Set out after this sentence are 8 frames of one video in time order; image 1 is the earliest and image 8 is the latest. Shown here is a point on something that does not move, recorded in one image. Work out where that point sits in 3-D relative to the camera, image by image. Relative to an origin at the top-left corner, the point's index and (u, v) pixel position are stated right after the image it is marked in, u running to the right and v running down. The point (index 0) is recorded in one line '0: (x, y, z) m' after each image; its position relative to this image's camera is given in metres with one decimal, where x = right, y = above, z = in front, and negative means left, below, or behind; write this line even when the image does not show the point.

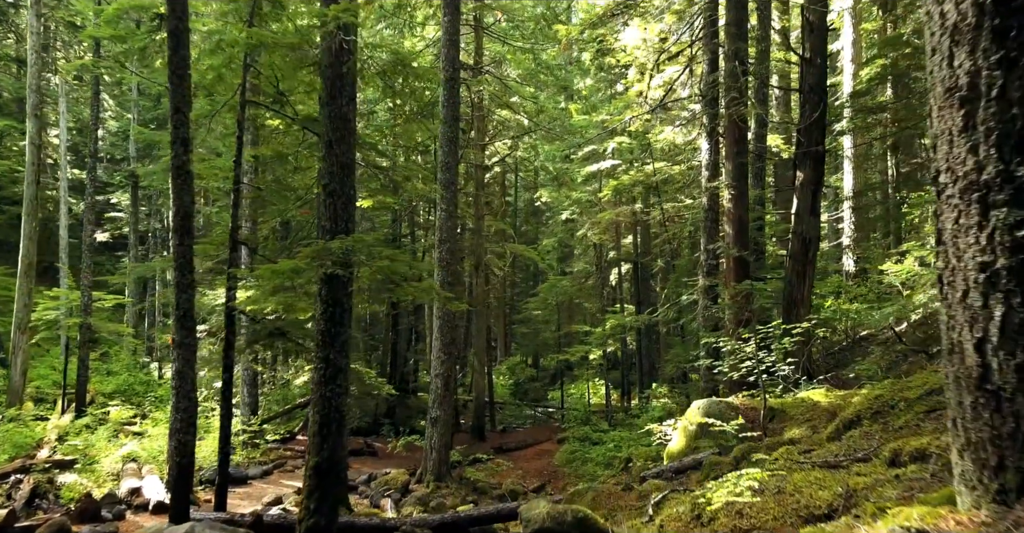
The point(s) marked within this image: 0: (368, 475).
0: (-3.1, -4.4, +17.8) m
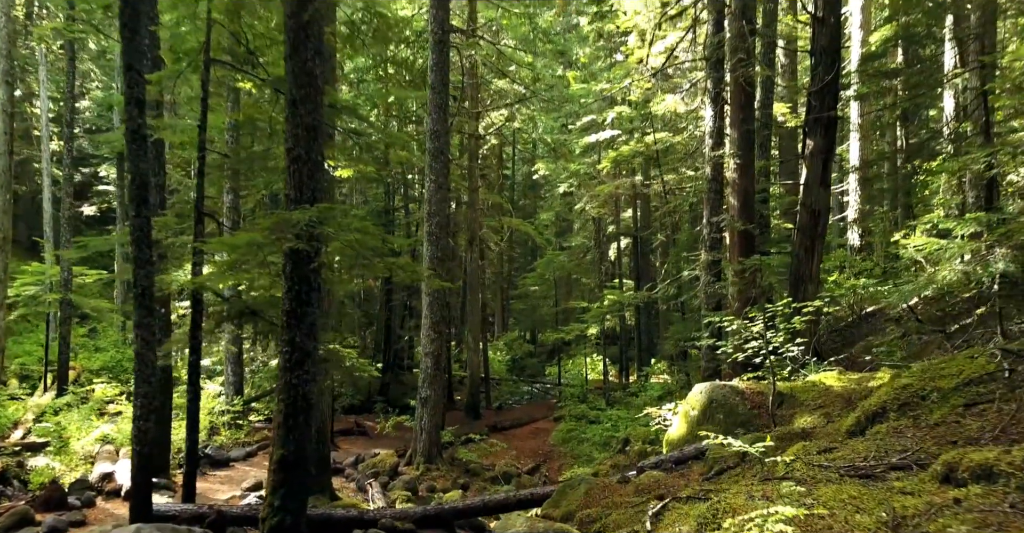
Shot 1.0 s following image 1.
0: (-3.2, -3.9, +17.2) m
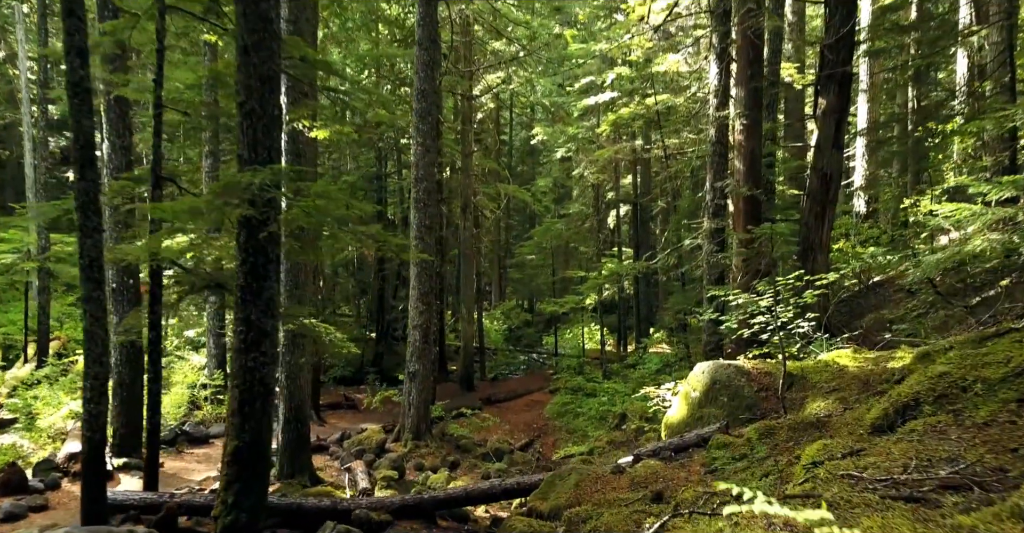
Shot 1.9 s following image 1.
0: (-3.4, -3.3, +16.5) m
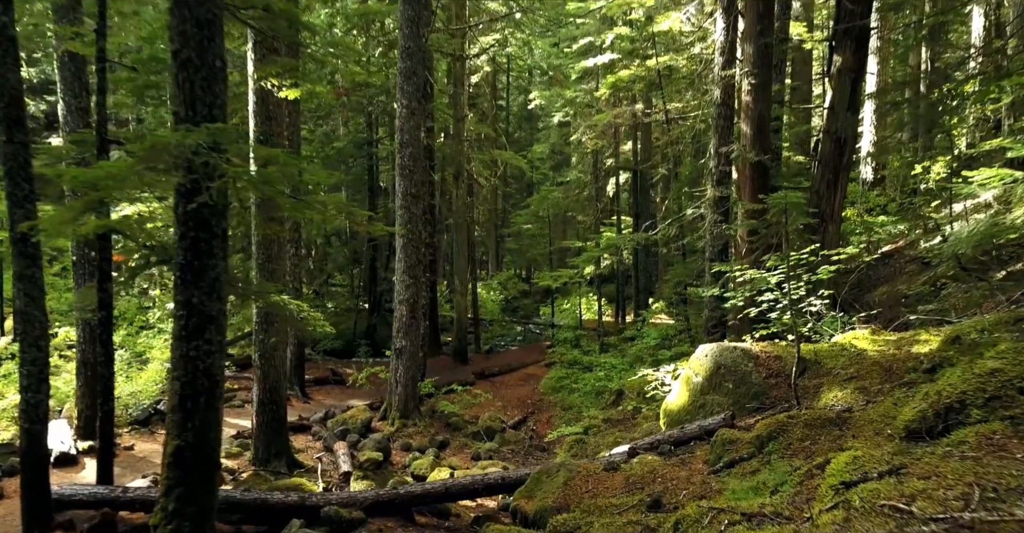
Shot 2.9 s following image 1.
0: (-3.5, -2.7, +15.8) m
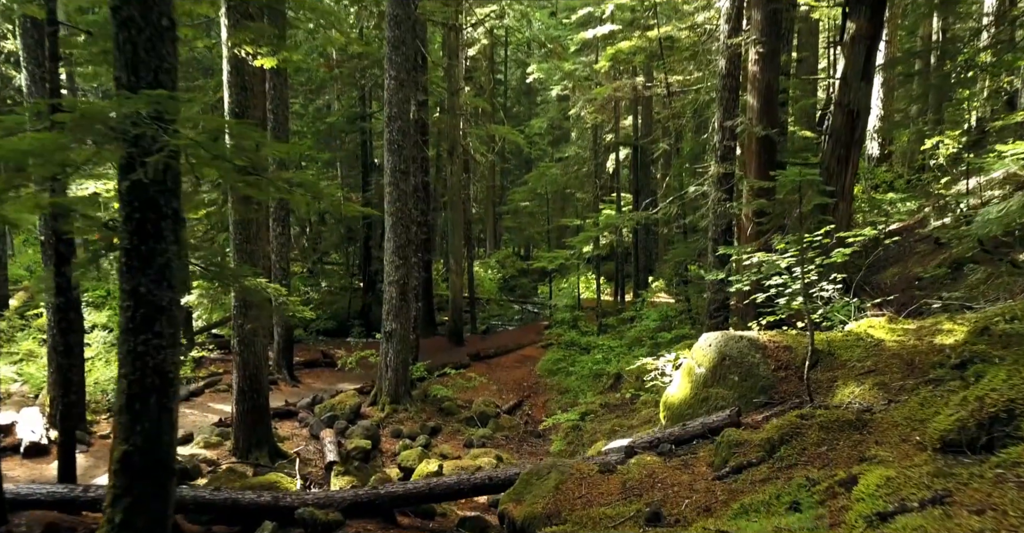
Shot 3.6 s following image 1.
0: (-3.6, -2.4, +15.3) m
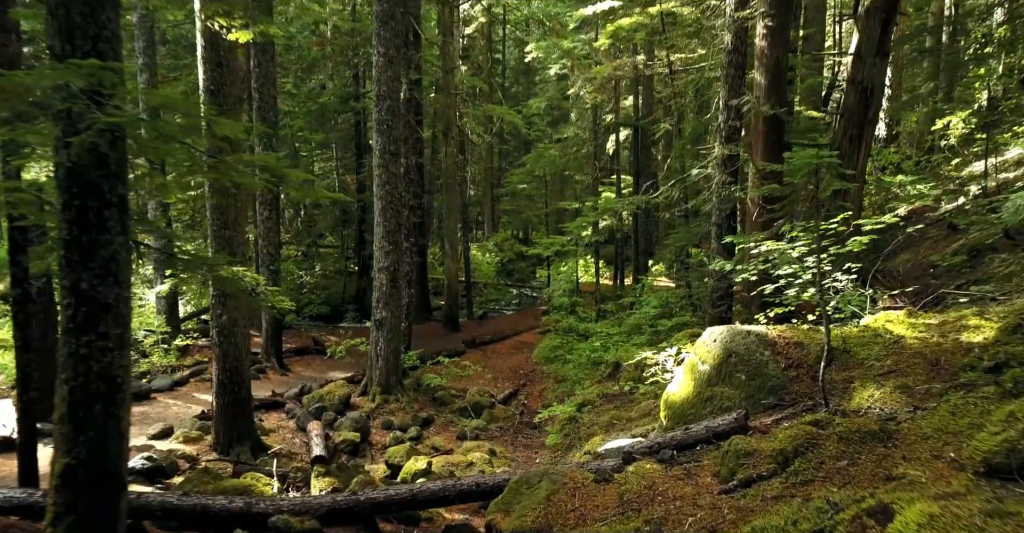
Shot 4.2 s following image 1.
0: (-3.7, -2.1, +14.8) m
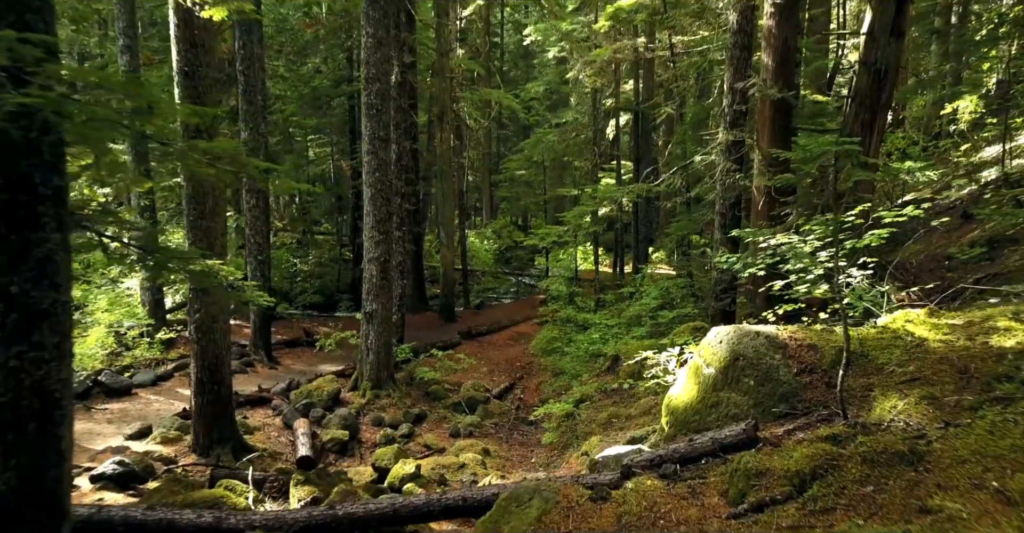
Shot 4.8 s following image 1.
0: (-3.8, -1.9, +14.3) m
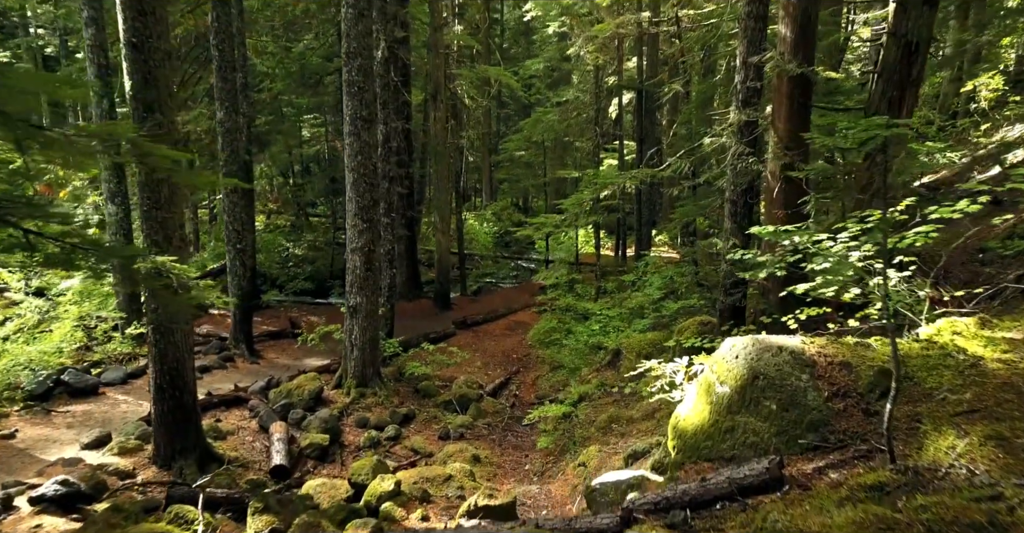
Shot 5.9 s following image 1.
0: (-3.8, -1.8, +13.4) m
